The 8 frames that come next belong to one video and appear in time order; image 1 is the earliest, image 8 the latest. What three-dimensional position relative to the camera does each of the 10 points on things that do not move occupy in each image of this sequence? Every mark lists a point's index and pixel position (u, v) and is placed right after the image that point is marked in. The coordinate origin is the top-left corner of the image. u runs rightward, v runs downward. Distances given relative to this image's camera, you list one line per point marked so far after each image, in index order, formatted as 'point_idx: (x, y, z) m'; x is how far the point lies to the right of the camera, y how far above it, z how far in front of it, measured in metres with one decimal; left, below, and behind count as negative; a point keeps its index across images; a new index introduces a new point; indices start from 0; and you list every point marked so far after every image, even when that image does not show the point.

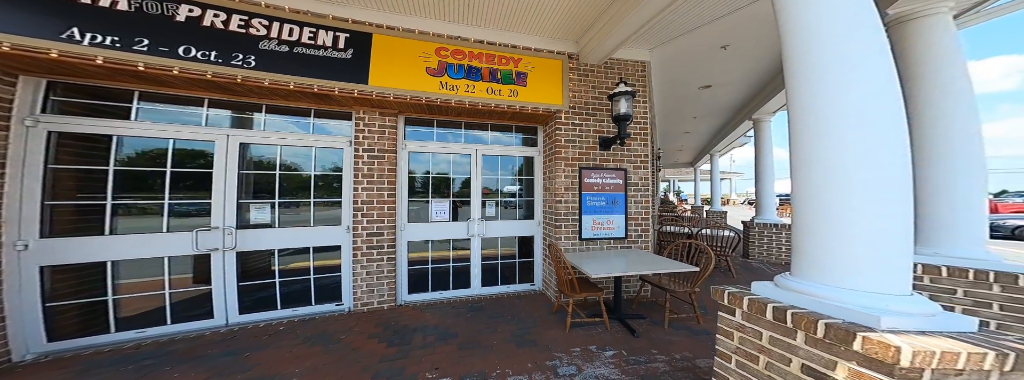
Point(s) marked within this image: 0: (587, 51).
0: (+0.9, +1.7, +3.1) m
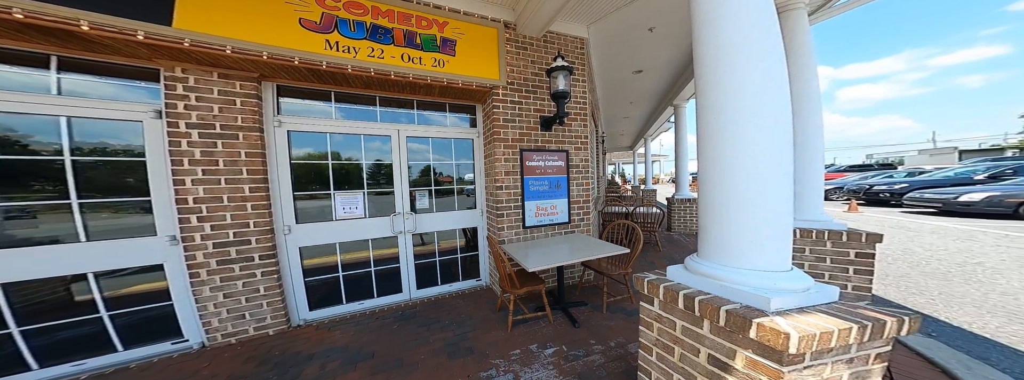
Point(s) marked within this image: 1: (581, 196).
0: (+0.1, +1.8, +2.8) m
1: (+1.0, -0.1, +3.2) m
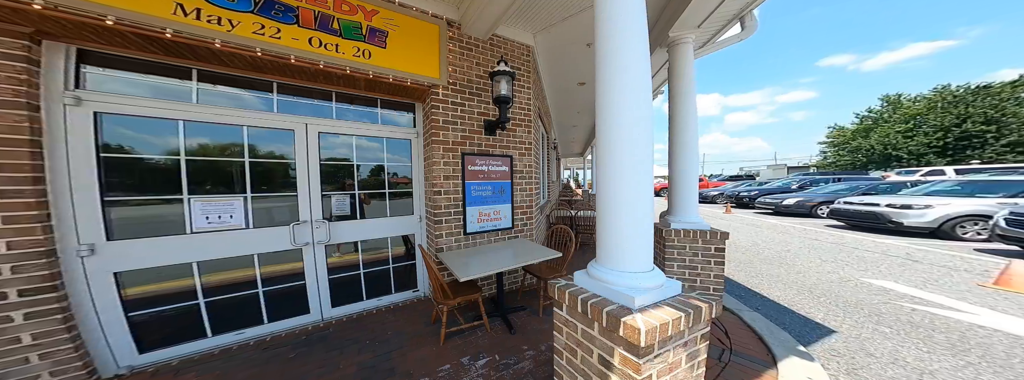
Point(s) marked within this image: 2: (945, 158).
0: (-0.5, +1.8, +2.7) m
1: (+0.2, -0.1, +3.2) m
2: (+20.5, +1.5, +12.2) m
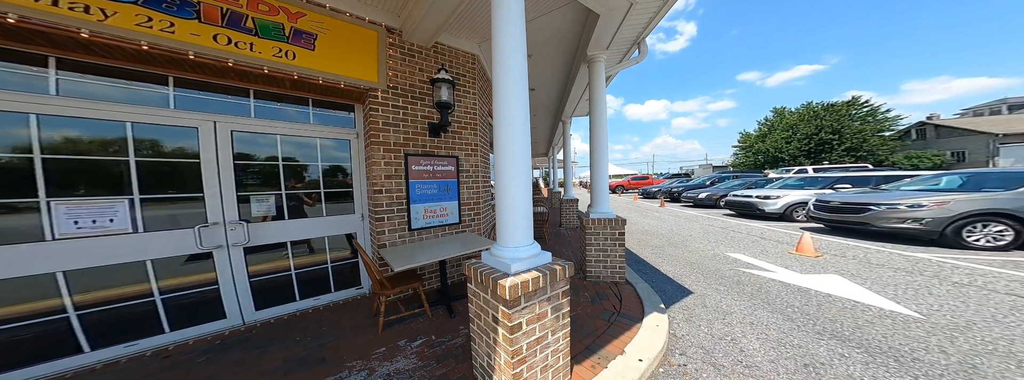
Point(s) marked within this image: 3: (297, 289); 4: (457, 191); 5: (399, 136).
0: (-1.2, +1.8, +2.8) m
1: (-0.5, -0.1, +3.5) m
2: (+17.9, +1.9, +15.8) m
3: (-2.2, -1.0, +2.8) m
4: (-0.7, 0.0, +3.4) m
5: (-1.3, +0.6, +3.0) m
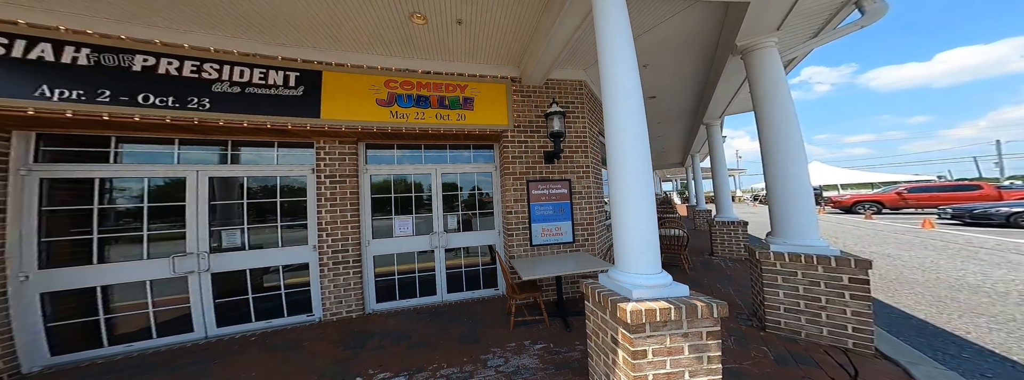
0: (+0.2, +1.5, +3.5) m
1: (+1.1, -0.4, +3.6) m
2: (+23.1, +1.7, +6.0) m
3: (-0.8, -1.4, +3.7) m
4: (+0.8, -0.3, +3.6) m
5: (+0.1, +0.3, +3.5) m
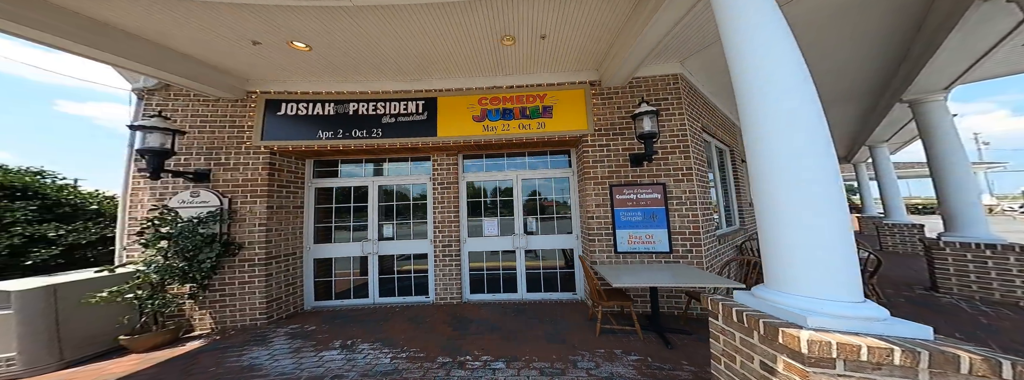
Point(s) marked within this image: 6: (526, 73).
0: (+1.3, +1.5, +3.4) m
1: (+2.2, -0.5, +3.3) m
2: (+24.0, +1.7, -0.1) m
3: (+0.4, -1.4, +3.9) m
4: (+1.9, -0.4, +3.4) m
5: (+1.3, +0.3, +3.5) m
6: (+0.2, +1.7, +3.7) m
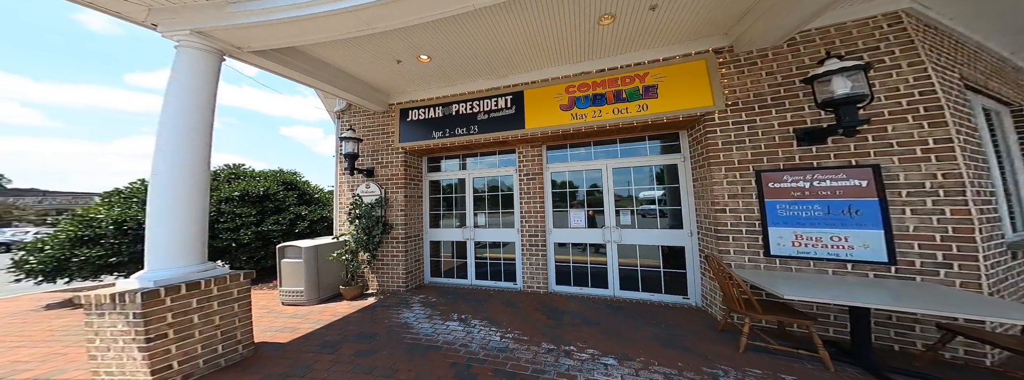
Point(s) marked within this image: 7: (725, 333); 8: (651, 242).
0: (+2.5, +1.6, +2.7) m
1: (+3.3, -0.4, +2.4) m
2: (+23.3, +1.6, -7.2) m
3: (+1.8, -1.3, +3.5) m
4: (+3.1, -0.2, +2.5) m
5: (+2.5, +0.4, +2.9) m
6: (+1.5, +1.8, +3.3) m
7: (+2.1, -1.5, +2.6) m
8: (+1.9, -0.7, +3.4) m
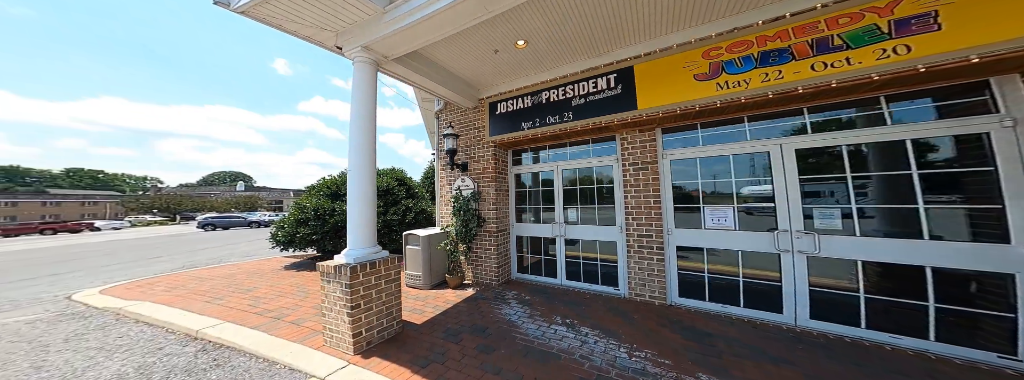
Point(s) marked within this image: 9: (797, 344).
0: (+3.8, +1.7, +1.3) m
1: (+4.6, -0.3, +0.9) m
2: (+21.1, +1.6, -13.9) m
3: (+3.4, -1.2, +2.3) m
4: (+4.4, -0.2, +1.0) m
5: (+3.9, +0.5, +1.5) m
6: (+3.1, +1.9, +2.2) m
7: (+3.5, -1.4, +1.4) m
8: (+3.5, -0.6, +2.2) m
9: (+2.8, -1.5, +2.2) m
